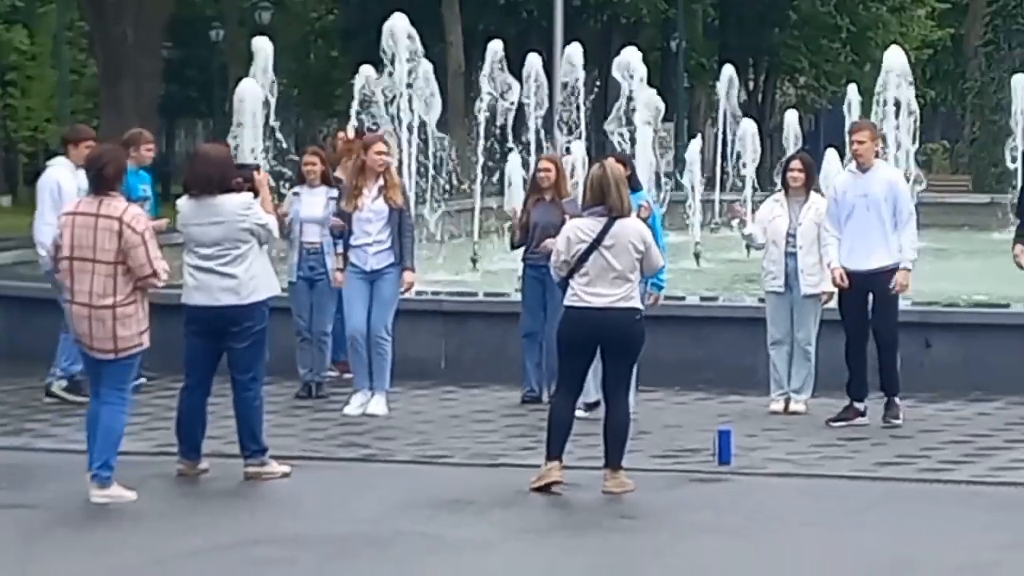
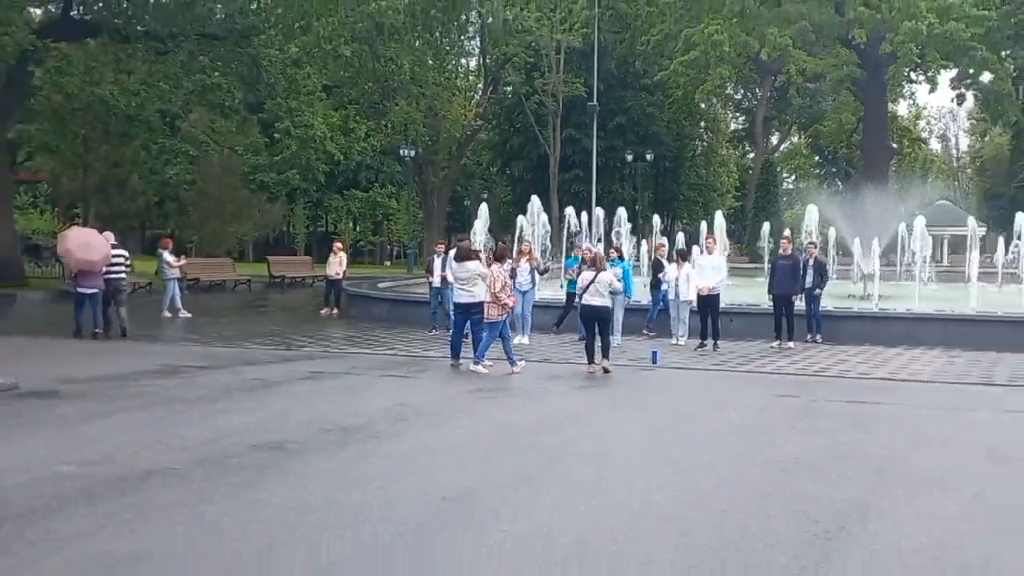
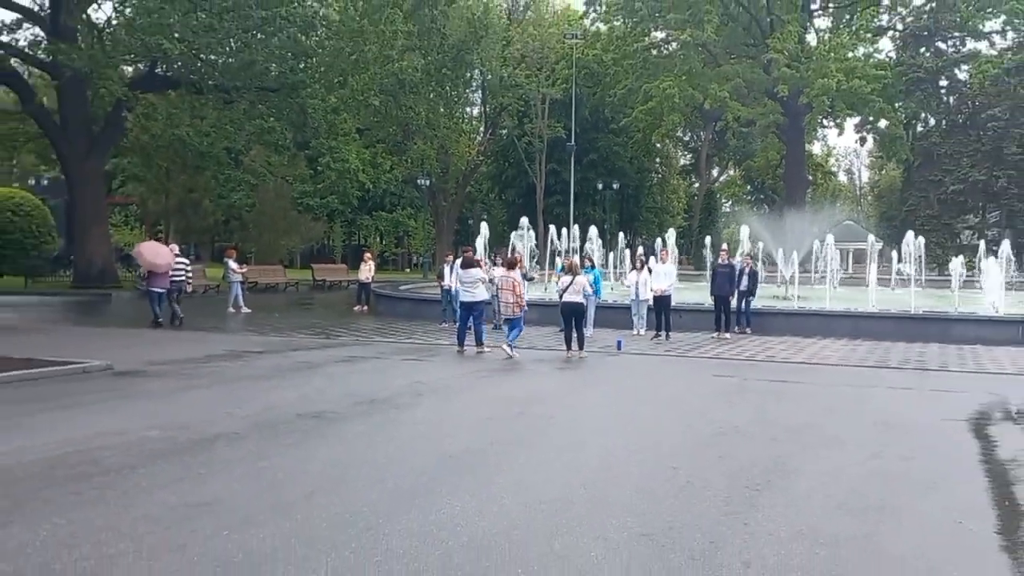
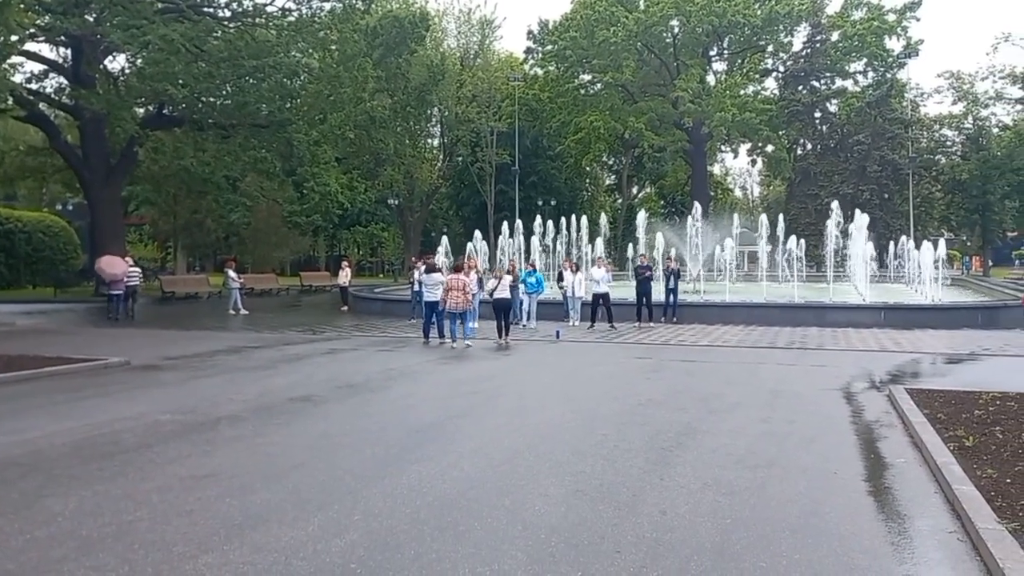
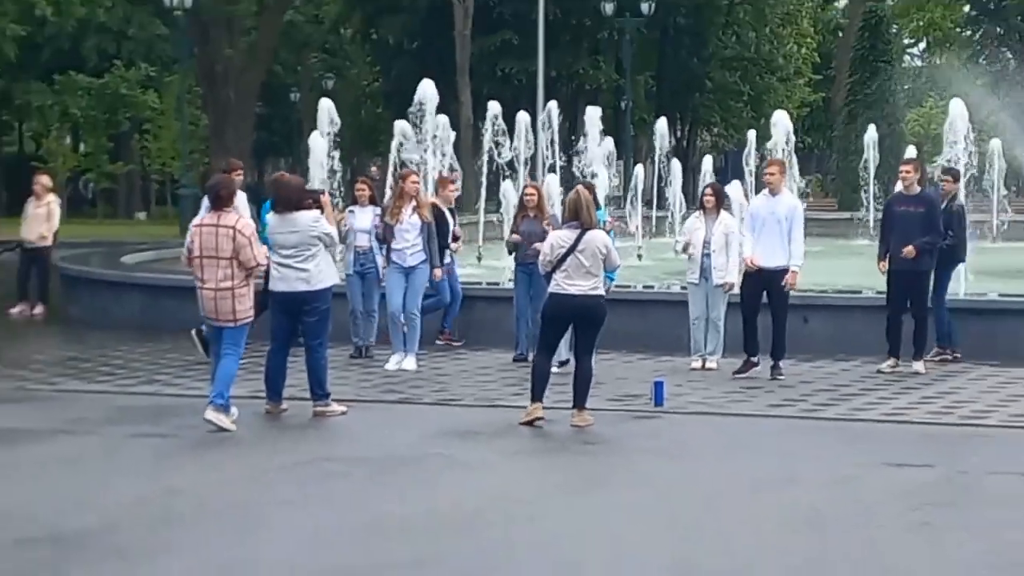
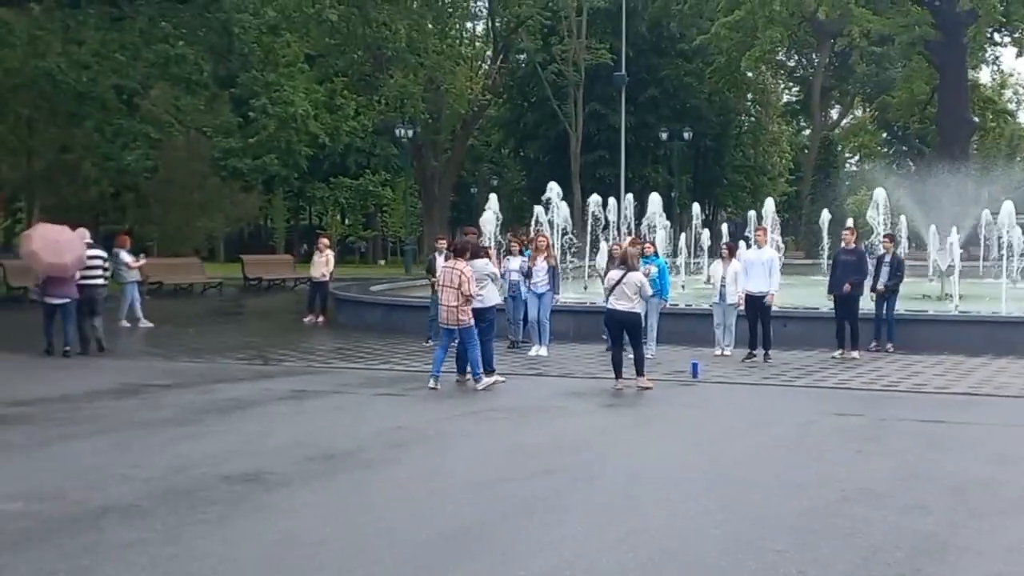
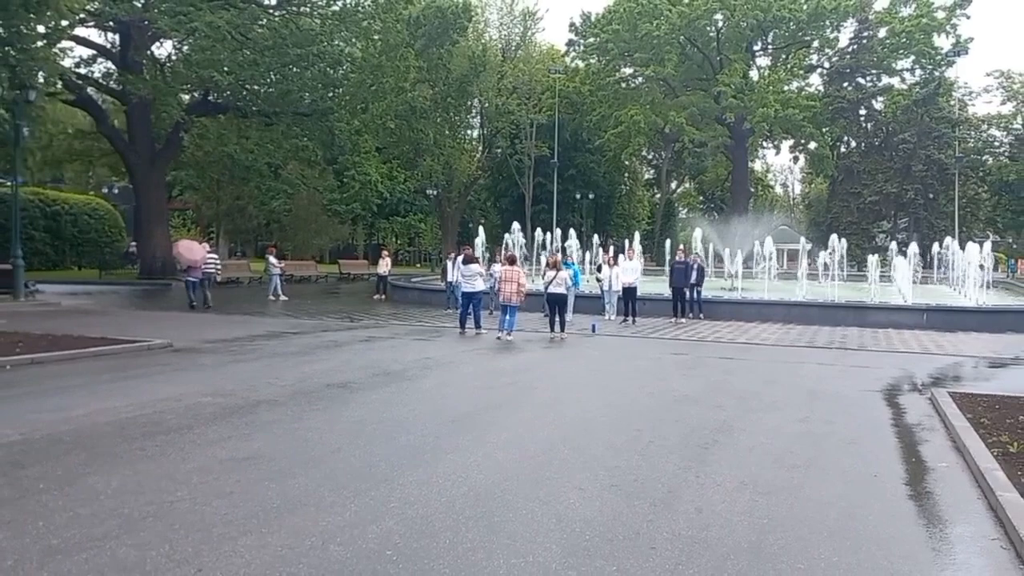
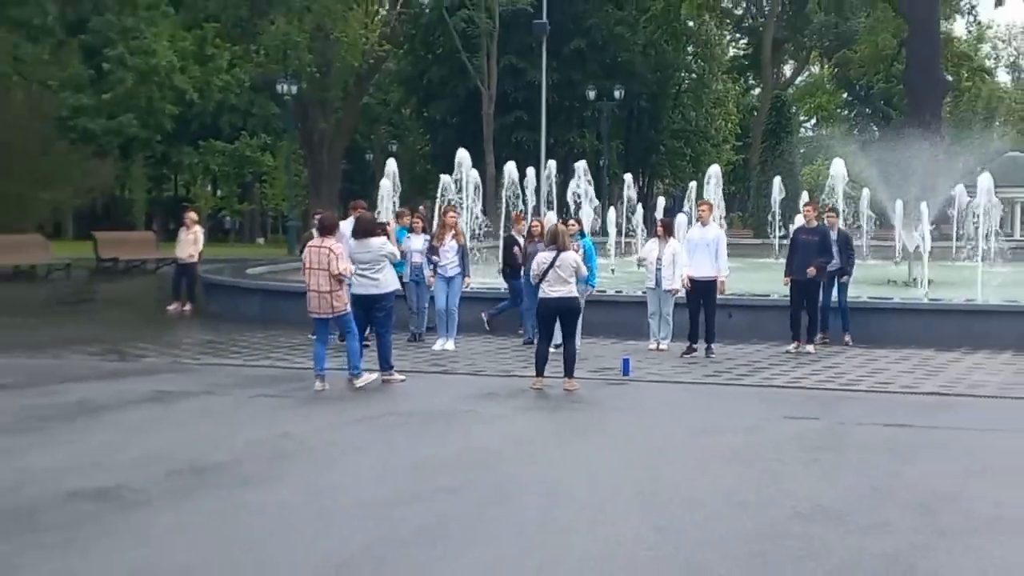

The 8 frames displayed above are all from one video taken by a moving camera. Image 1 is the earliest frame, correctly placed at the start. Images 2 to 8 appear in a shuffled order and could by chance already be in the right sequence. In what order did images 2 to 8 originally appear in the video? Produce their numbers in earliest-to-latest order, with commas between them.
5, 8, 6, 2, 3, 7, 4
